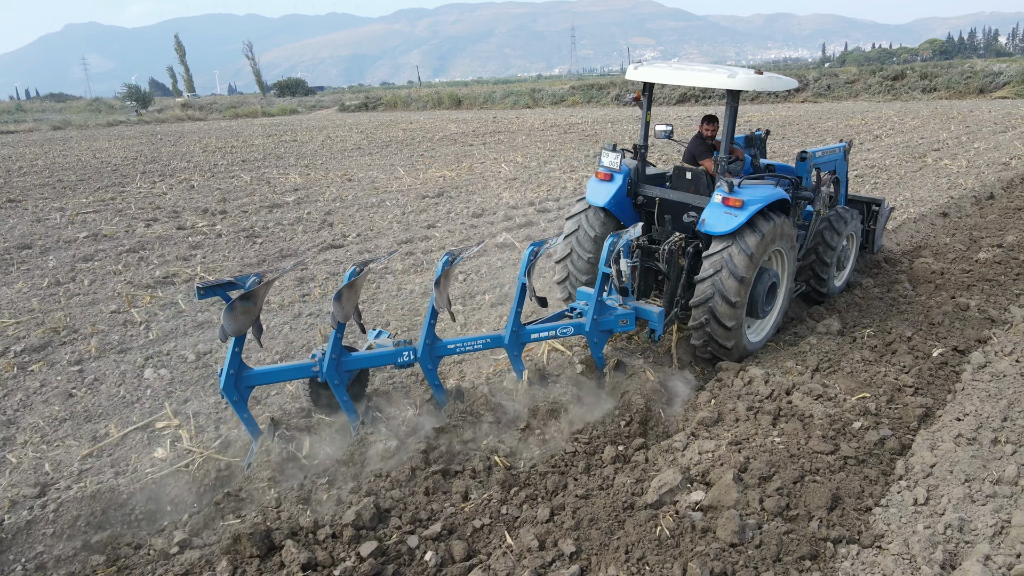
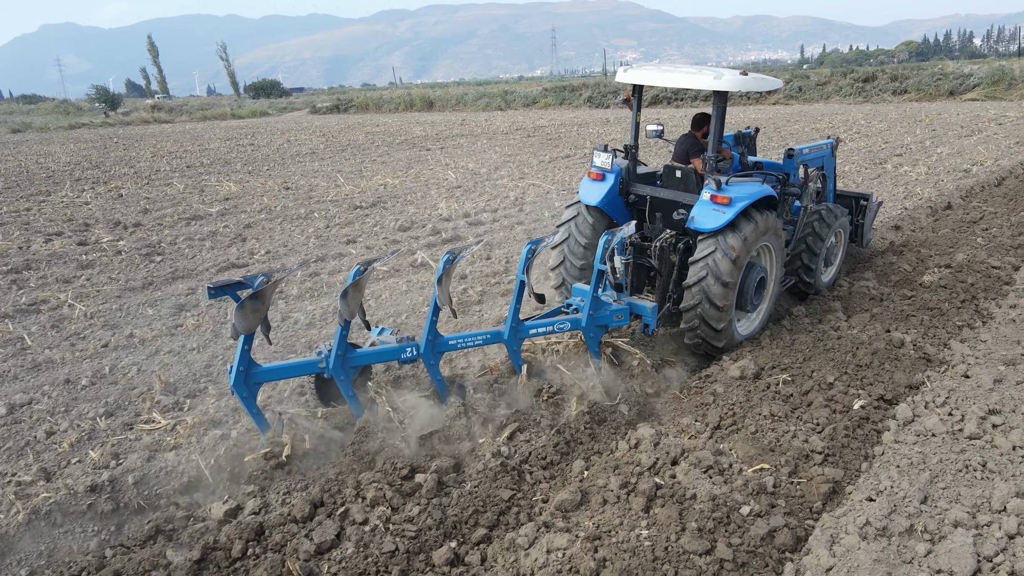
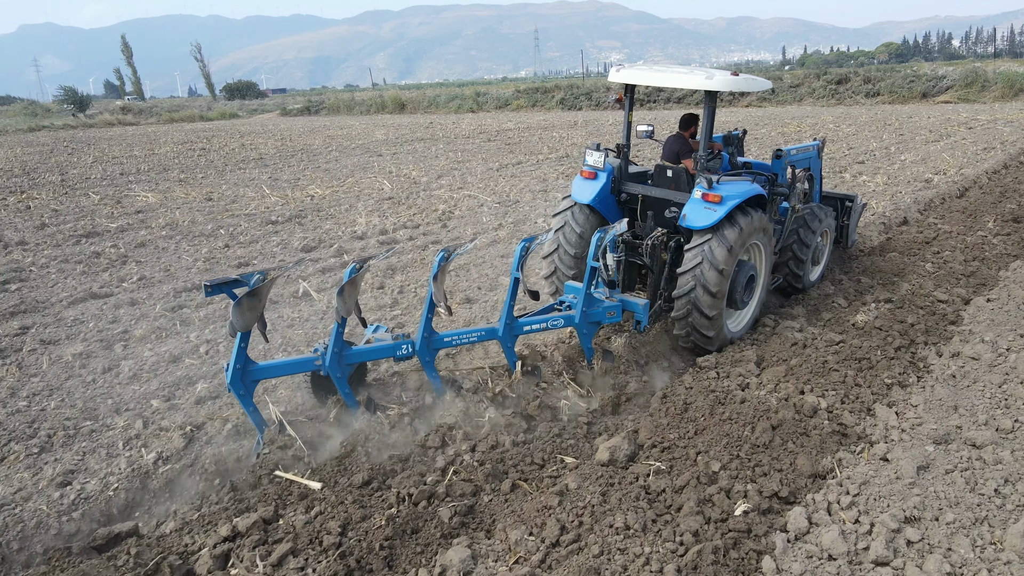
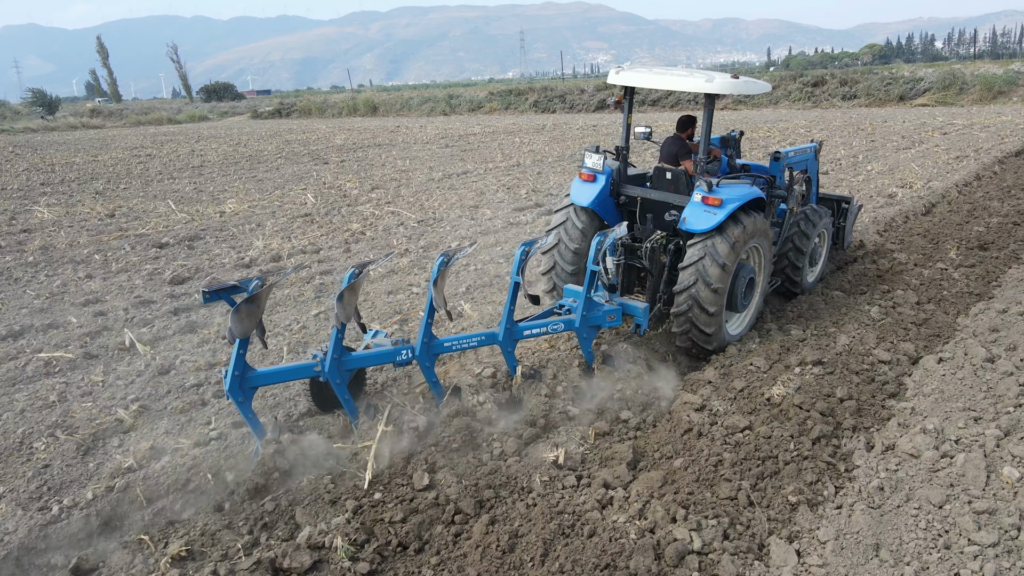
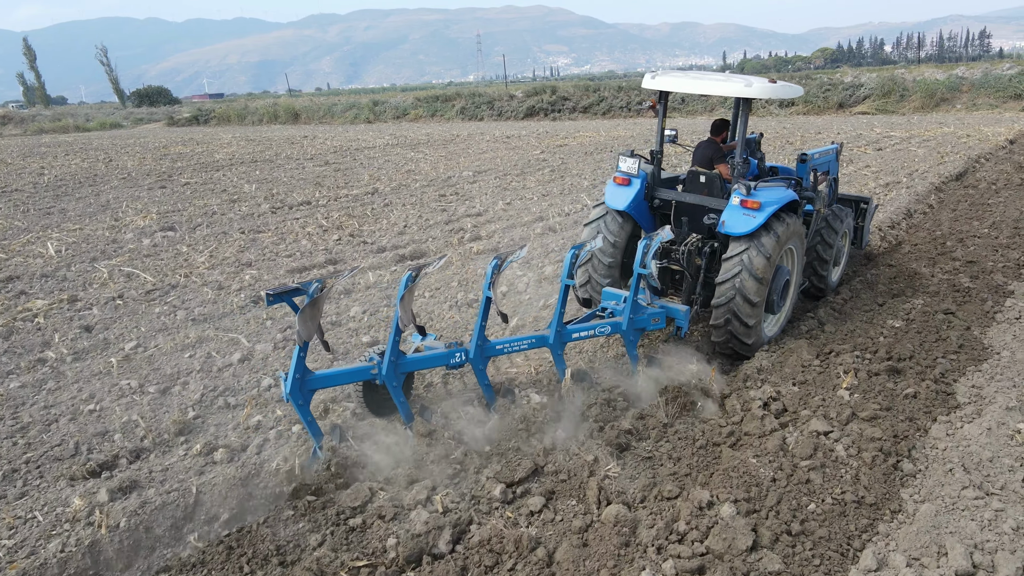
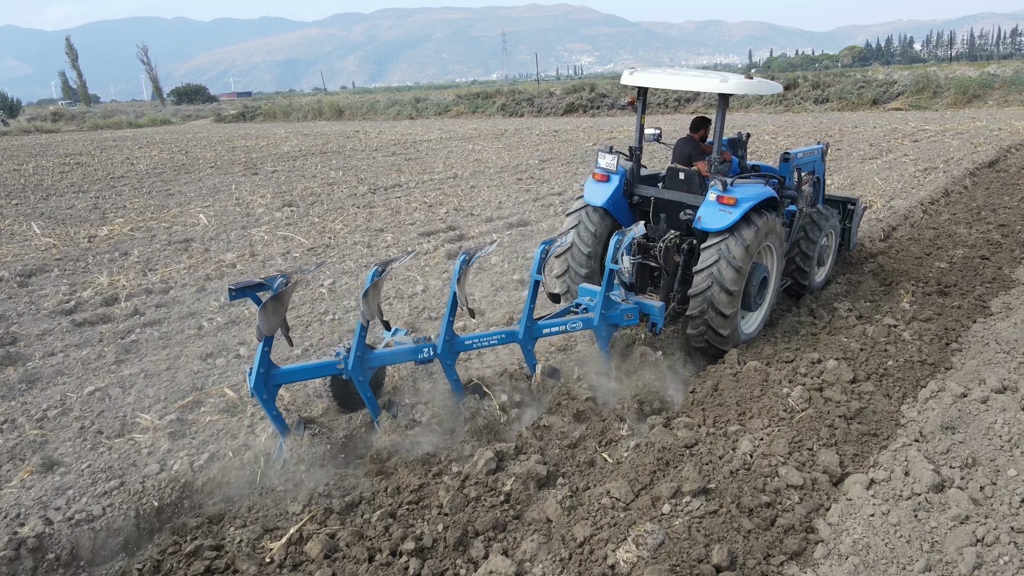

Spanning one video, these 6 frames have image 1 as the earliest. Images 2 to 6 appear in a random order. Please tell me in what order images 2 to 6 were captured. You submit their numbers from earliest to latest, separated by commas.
2, 3, 4, 6, 5
